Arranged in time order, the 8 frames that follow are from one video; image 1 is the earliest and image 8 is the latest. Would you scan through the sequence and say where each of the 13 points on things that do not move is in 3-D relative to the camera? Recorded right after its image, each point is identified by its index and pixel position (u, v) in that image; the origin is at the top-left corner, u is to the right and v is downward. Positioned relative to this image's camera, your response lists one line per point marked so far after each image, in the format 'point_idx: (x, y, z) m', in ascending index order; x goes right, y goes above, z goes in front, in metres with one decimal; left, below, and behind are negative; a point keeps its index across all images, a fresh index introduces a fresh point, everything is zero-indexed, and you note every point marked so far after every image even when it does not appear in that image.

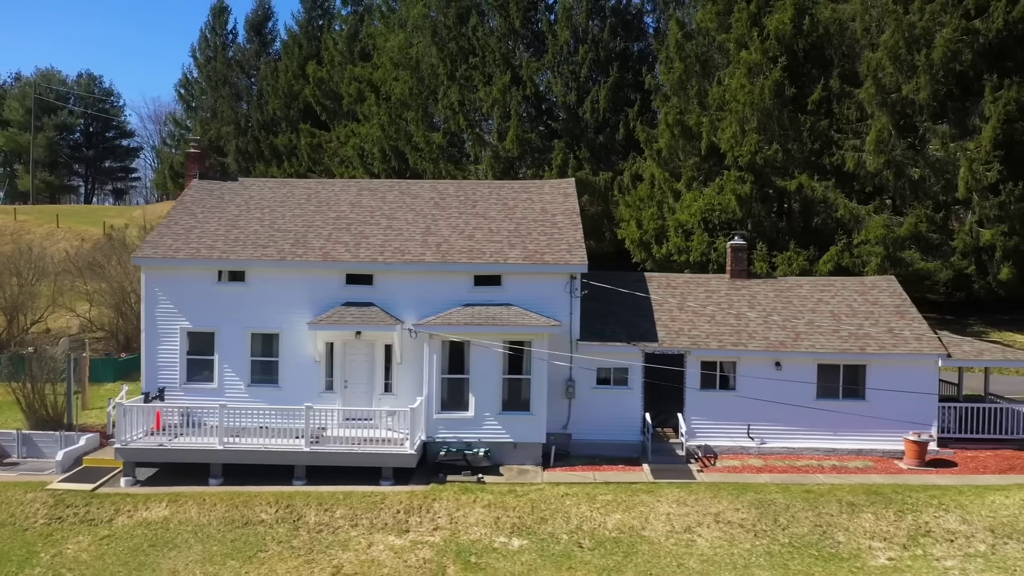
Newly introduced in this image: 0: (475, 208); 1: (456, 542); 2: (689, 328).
0: (-0.7, +1.6, +17.2) m
1: (-0.8, -3.7, +12.2) m
2: (+3.3, -0.8, +15.9) m
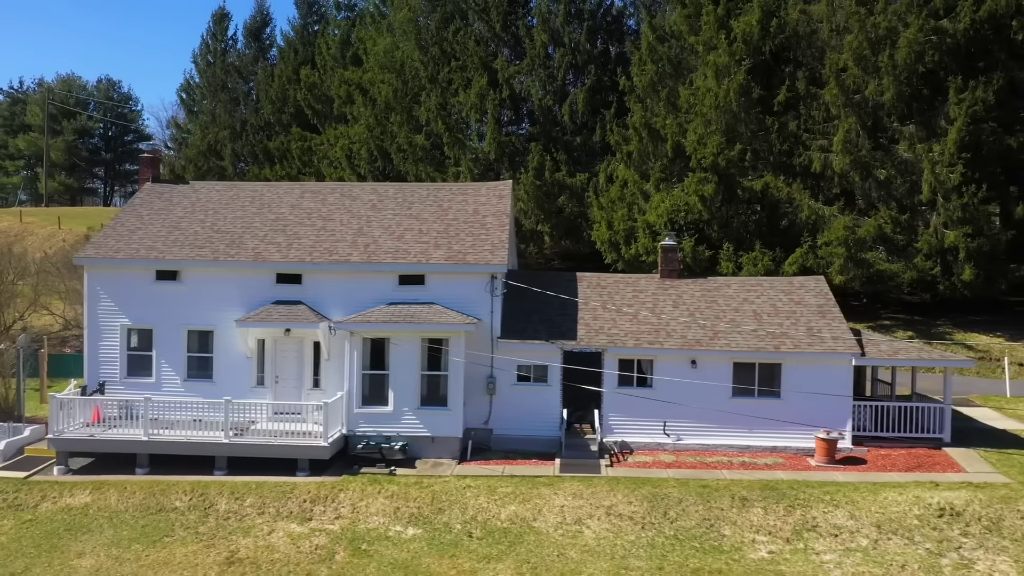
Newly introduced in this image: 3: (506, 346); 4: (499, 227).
0: (-2.1, +1.7, +17.7) m
1: (-2.4, -3.7, +12.8) m
2: (+1.9, -0.7, +16.2) m
3: (-0.1, -1.1, +15.9) m
4: (-0.3, +1.2, +16.9) m
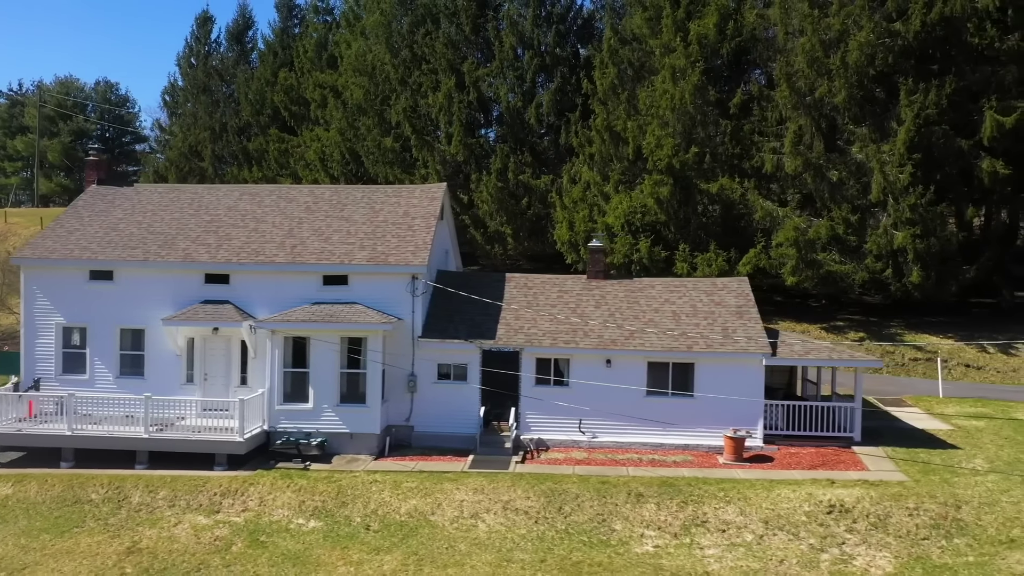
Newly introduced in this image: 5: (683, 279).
0: (-3.7, +1.7, +18.1) m
1: (-4.0, -3.7, +13.2) m
2: (+0.3, -0.8, +16.6) m
3: (-1.7, -1.1, +16.3) m
4: (-1.8, +1.2, +17.3) m
5: (+3.6, +0.2, +17.8) m
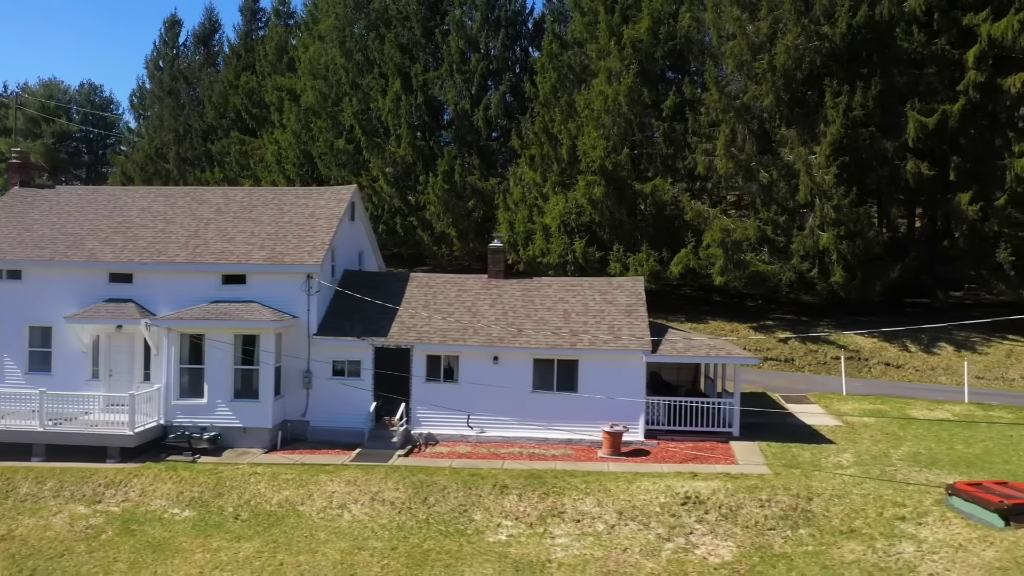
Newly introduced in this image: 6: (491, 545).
0: (-5.8, +1.7, +18.7) m
1: (-6.2, -3.7, +13.7) m
2: (-1.8, -0.7, +17.1) m
3: (-3.8, -1.1, +16.8) m
4: (-3.9, +1.2, +17.8) m
5: (+1.5, +0.2, +18.3) m
6: (-0.3, -3.9, +12.7) m
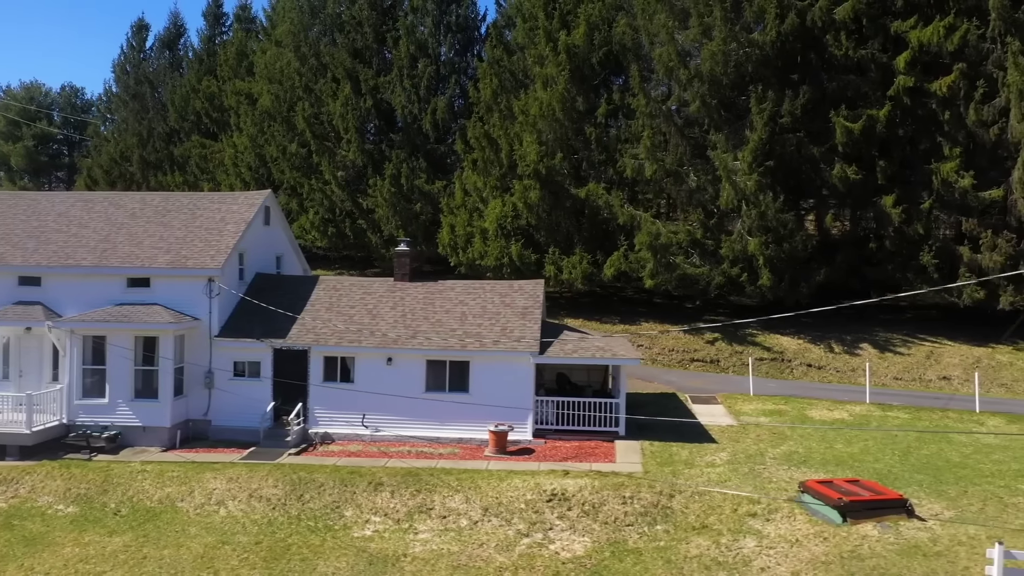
0: (-7.9, +1.6, +19.2) m
1: (-8.4, -3.7, +14.2) m
2: (-4.0, -0.8, +17.5) m
3: (-6.0, -1.2, +17.3) m
4: (-6.1, +1.2, +18.3) m
5: (-0.7, +0.1, +18.8) m
6: (-2.5, -4.0, +13.2) m
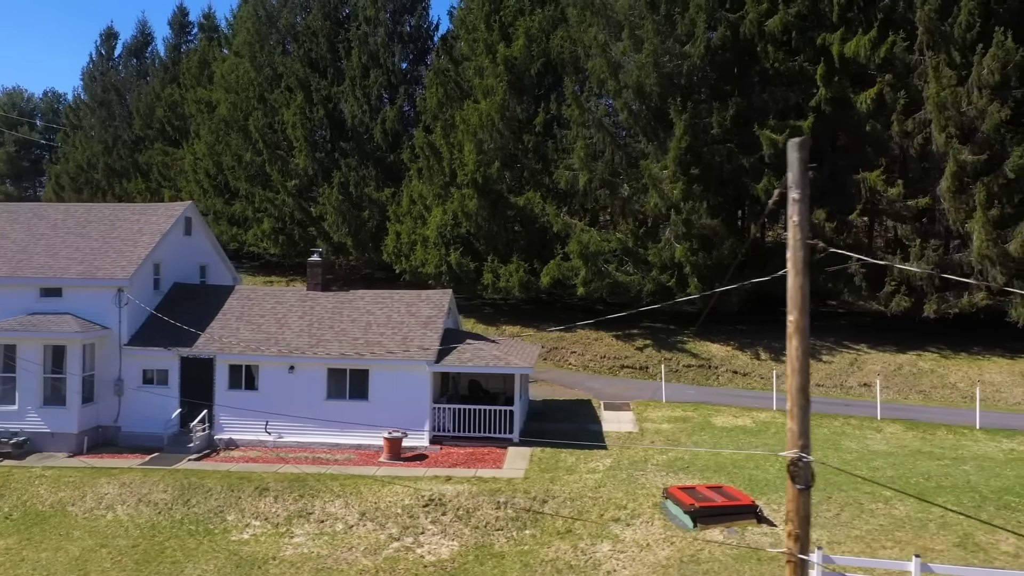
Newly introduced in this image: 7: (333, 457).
0: (-10.0, +1.4, +19.7) m
1: (-10.5, -3.9, +14.7) m
2: (-6.1, -1.0, +18.0) m
3: (-8.1, -1.4, +17.8) m
4: (-8.2, +1.0, +18.8) m
5: (-2.8, -0.1, +19.3) m
6: (-4.6, -4.2, +13.7) m
7: (-3.6, -3.4, +16.8) m
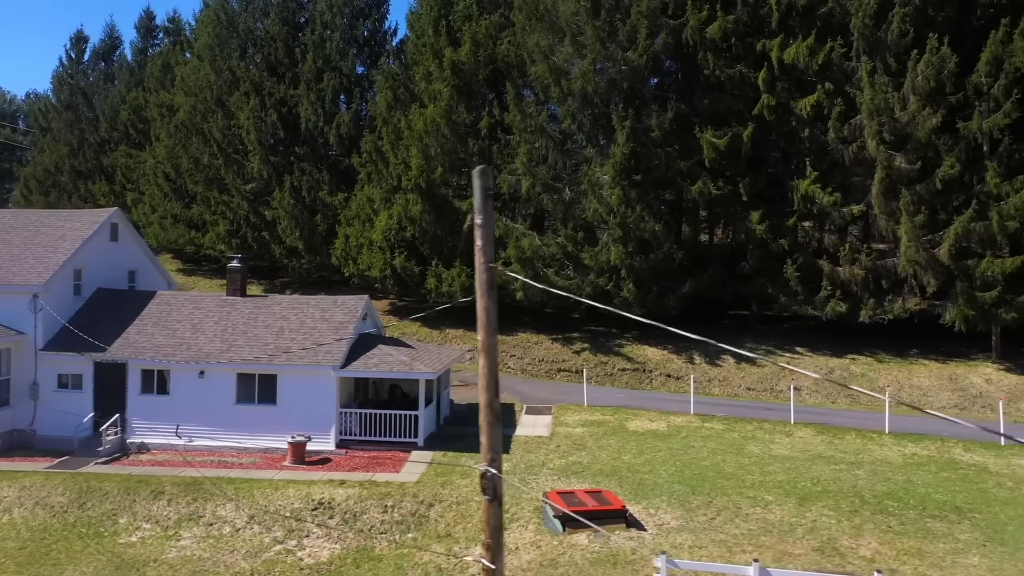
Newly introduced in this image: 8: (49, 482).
0: (-12.0, +1.3, +20.0) m
1: (-12.5, -4.1, +15.0) m
2: (-8.1, -1.1, +18.3) m
3: (-10.1, -1.5, +18.1) m
4: (-10.2, +0.8, +19.1) m
5: (-4.7, -0.2, +19.5) m
6: (-6.6, -4.3, +14.0) m
7: (-5.6, -3.5, +17.1) m
8: (-8.7, -3.7, +15.8) m
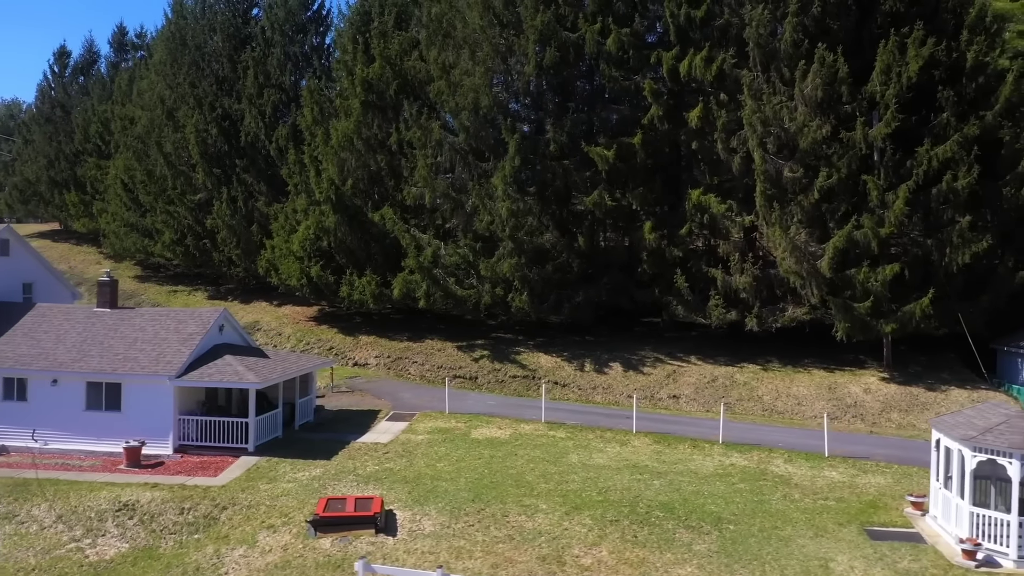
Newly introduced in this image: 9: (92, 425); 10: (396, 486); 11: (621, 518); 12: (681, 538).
0: (-15.7, +1.0, +21.6) m
1: (-16.5, -4.4, +16.8) m
2: (-11.9, -1.5, +19.8) m
3: (-13.9, -1.8, +19.6) m
4: (-13.9, +0.5, +20.7) m
5: (-8.5, -0.5, +20.8) m
6: (-10.7, -4.6, +15.3) m
7: (-9.5, -3.8, +18.4) m
8: (-12.6, -4.0, +17.3) m
9: (-9.5, -3.1, +19.0) m
10: (-2.3, -3.9, +16.7) m
11: (+2.0, -4.2, +15.3) m
12: (+2.9, -4.3, +14.4) m
